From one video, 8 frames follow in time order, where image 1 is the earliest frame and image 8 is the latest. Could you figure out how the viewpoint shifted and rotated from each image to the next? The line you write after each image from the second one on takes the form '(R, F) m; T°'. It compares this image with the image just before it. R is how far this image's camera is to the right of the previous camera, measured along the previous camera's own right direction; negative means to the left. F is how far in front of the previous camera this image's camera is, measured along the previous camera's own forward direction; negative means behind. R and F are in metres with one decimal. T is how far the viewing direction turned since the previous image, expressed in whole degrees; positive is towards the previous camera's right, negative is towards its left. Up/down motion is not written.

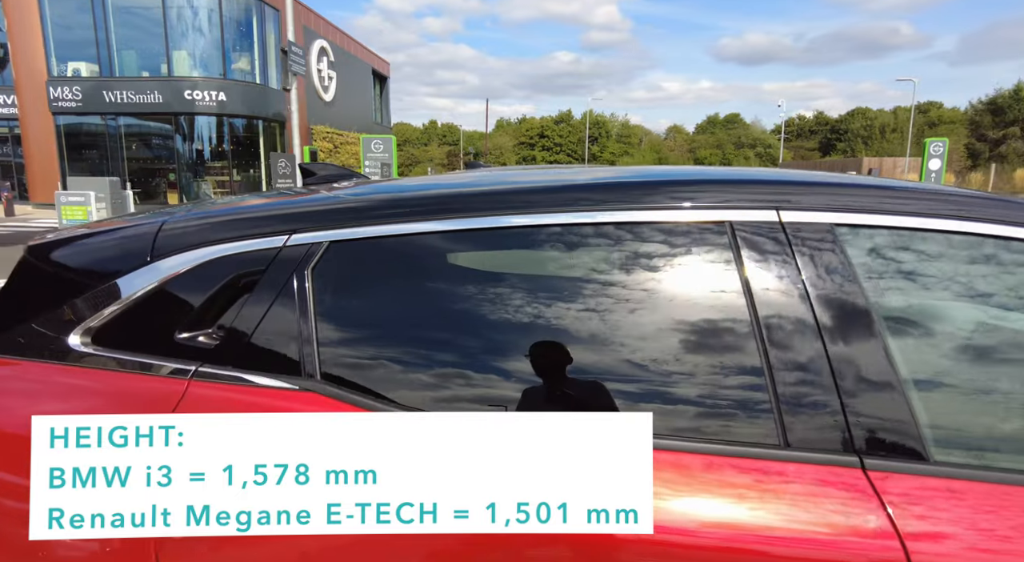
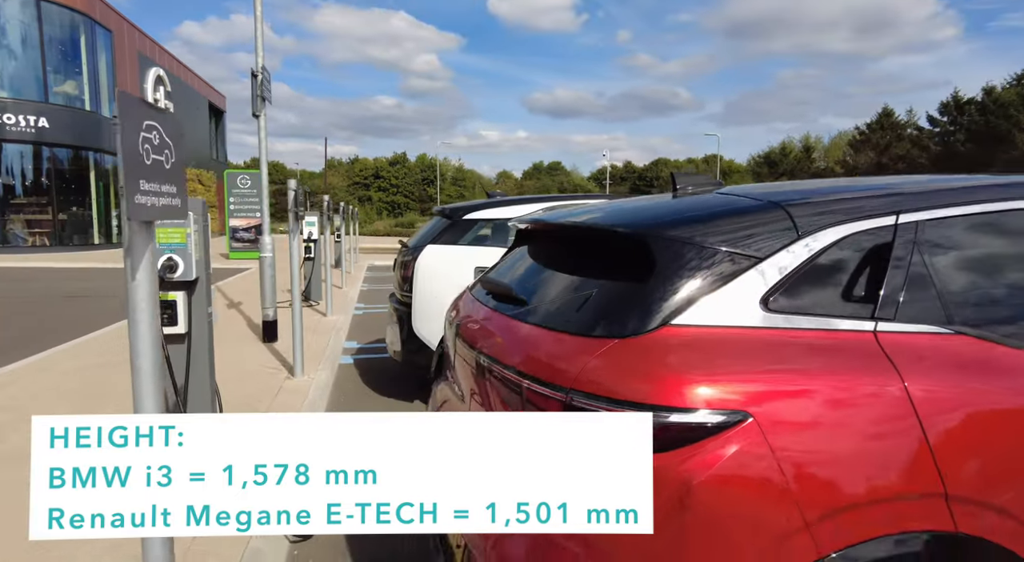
(-1.7, -0.2) m; +16°
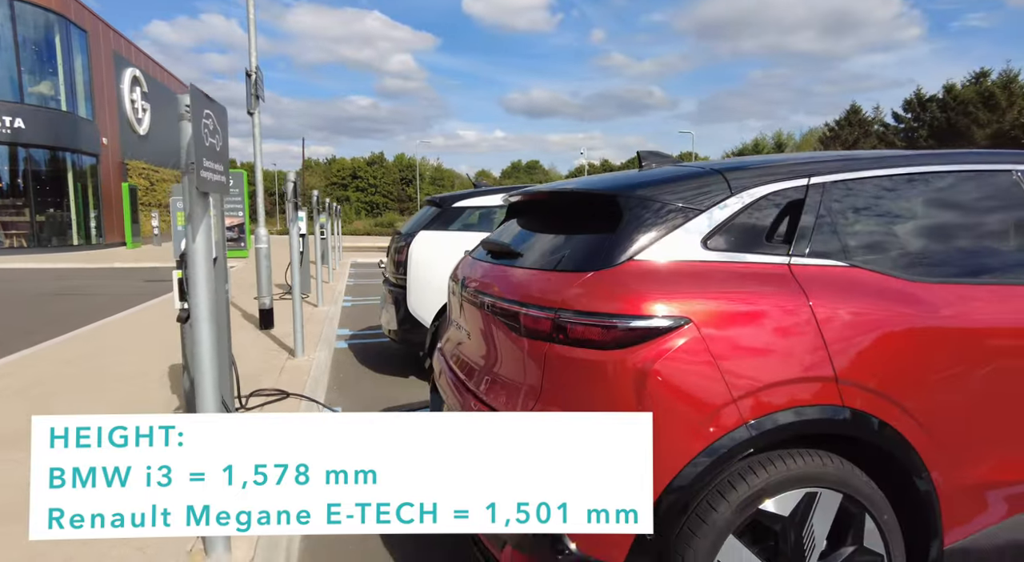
(-0.1, -0.4) m; +2°
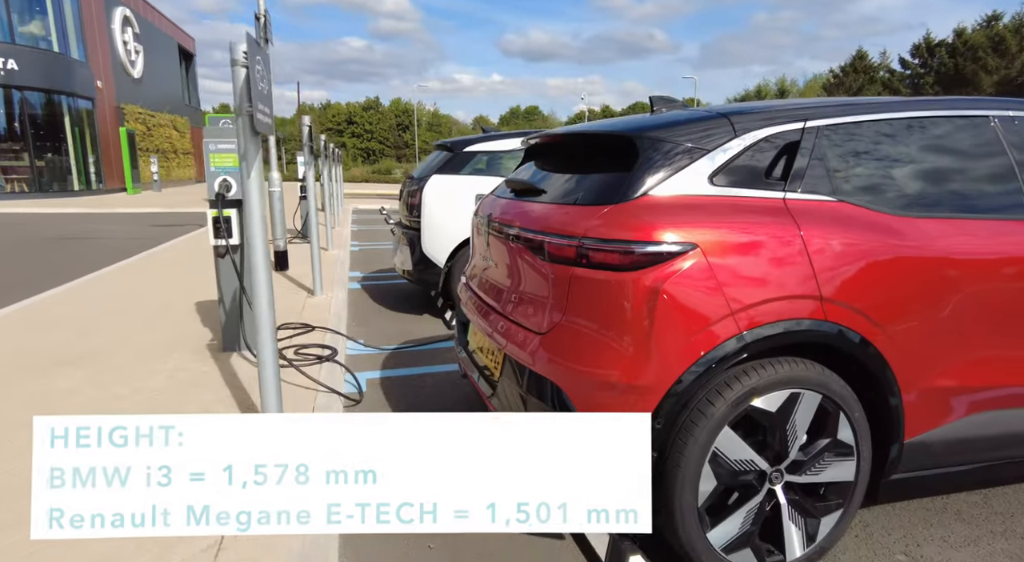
(-0.1, -0.3) m; 0°
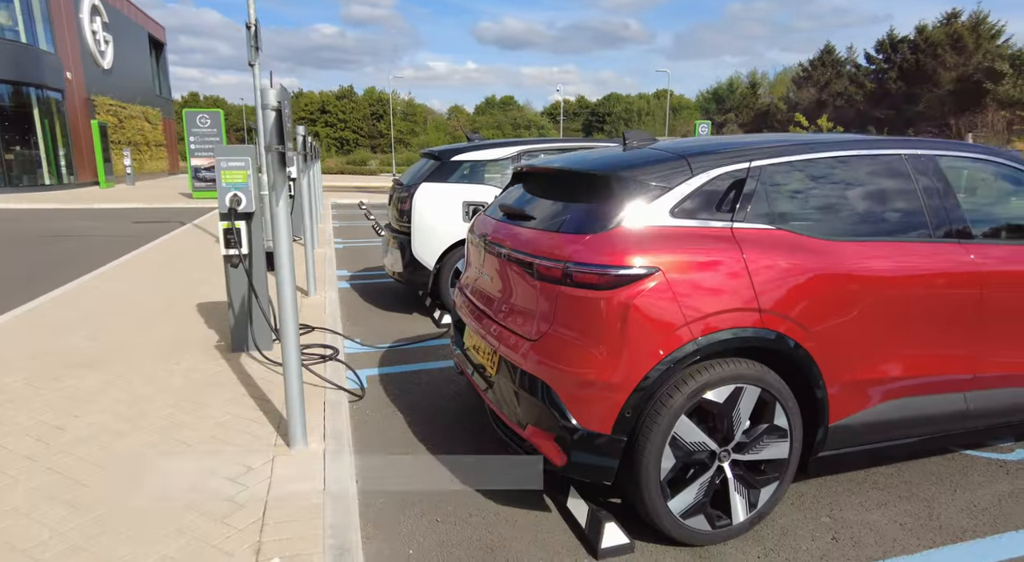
(-0.1, -0.4) m; +2°
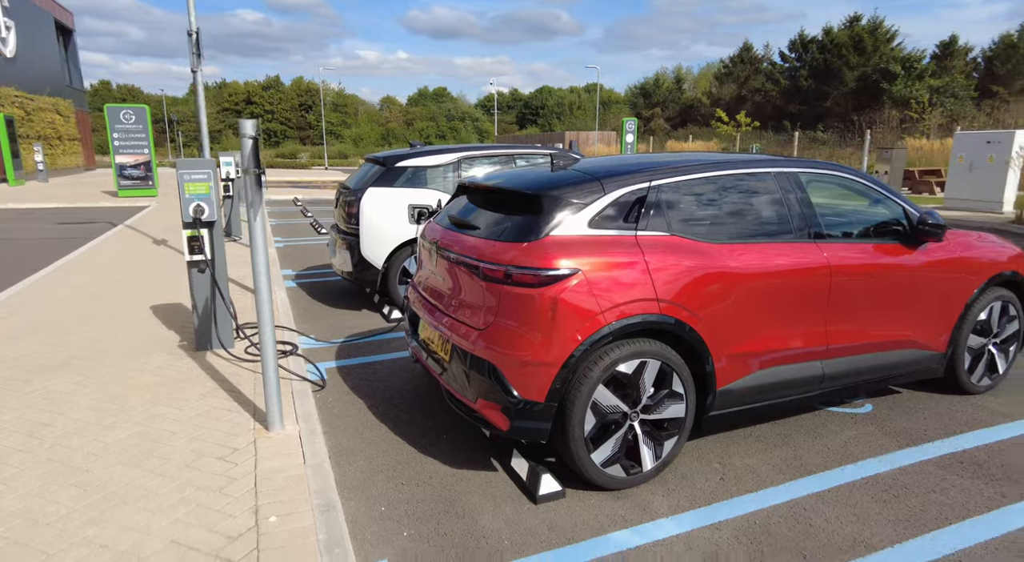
(-0.1, -0.6) m; +6°
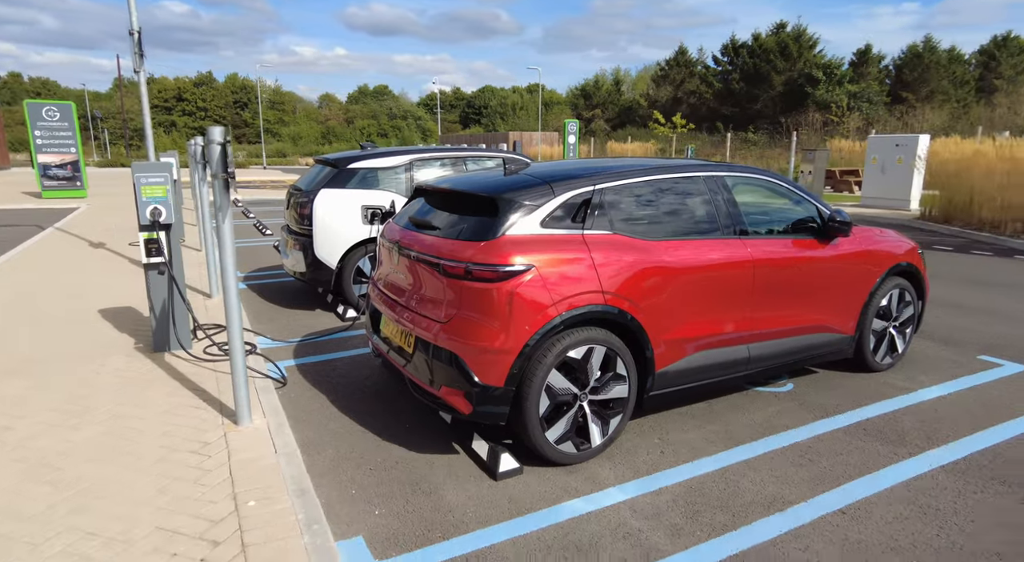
(-0.1, -0.3) m; +5°
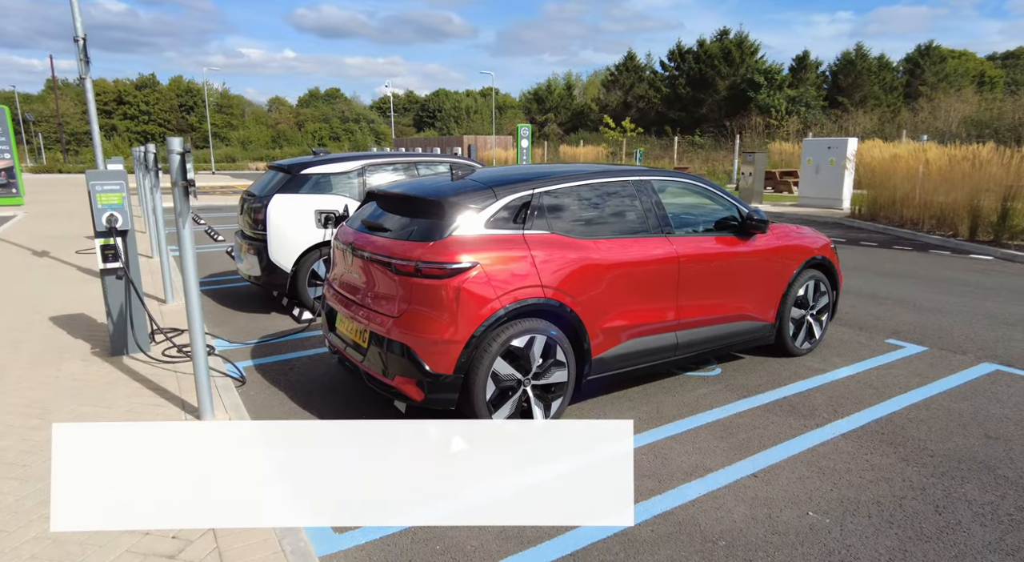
(+0.1, -0.3) m; +4°
